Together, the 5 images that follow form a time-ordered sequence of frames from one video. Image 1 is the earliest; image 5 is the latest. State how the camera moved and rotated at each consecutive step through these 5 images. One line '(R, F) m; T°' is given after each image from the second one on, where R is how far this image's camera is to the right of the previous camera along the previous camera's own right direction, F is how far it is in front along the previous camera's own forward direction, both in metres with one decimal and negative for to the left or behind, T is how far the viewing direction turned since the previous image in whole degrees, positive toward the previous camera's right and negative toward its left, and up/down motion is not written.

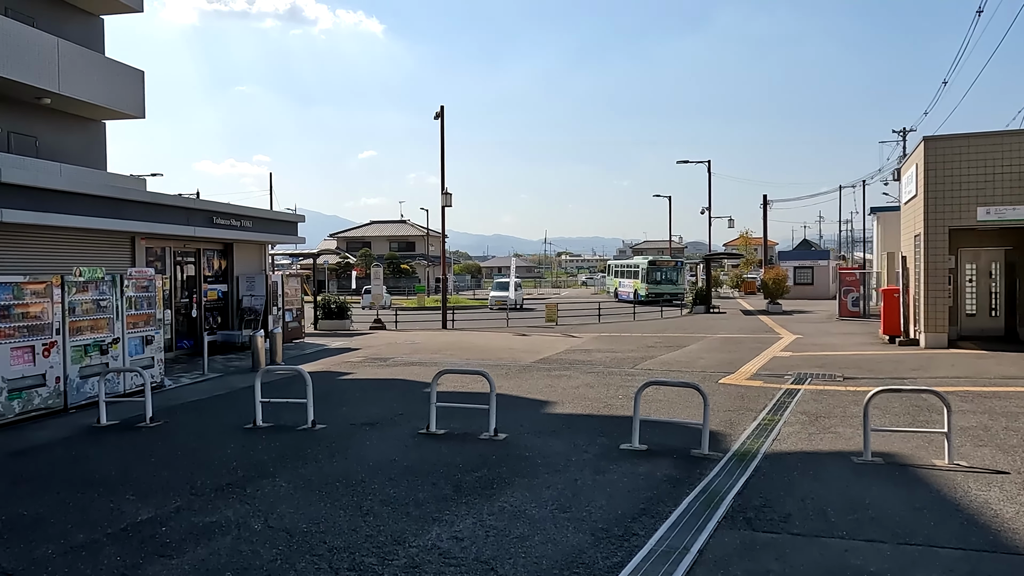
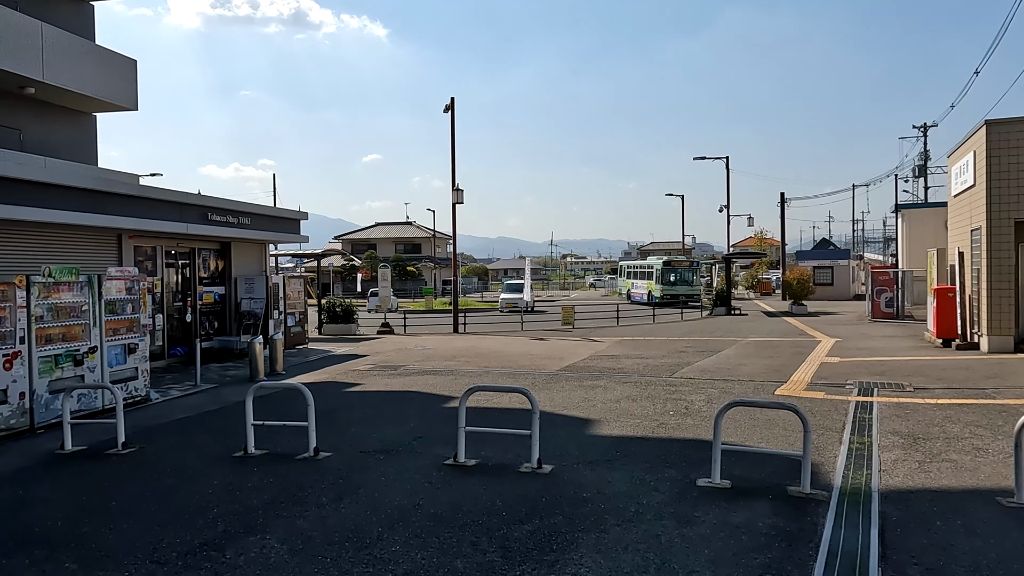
(-0.4, +1.3) m; 0°
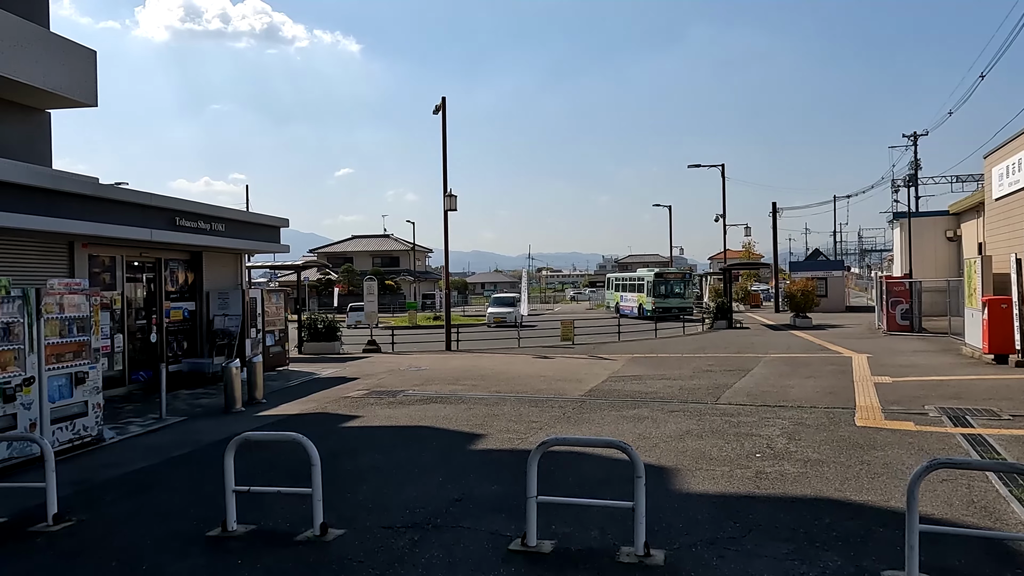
(-0.7, +1.6) m; +2°
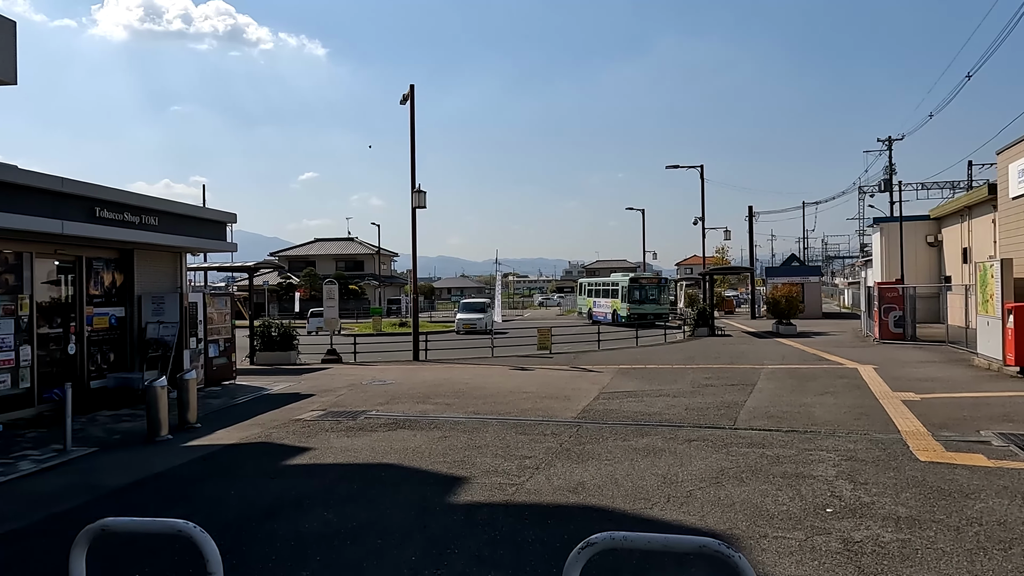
(-0.2, +1.7) m; +3°
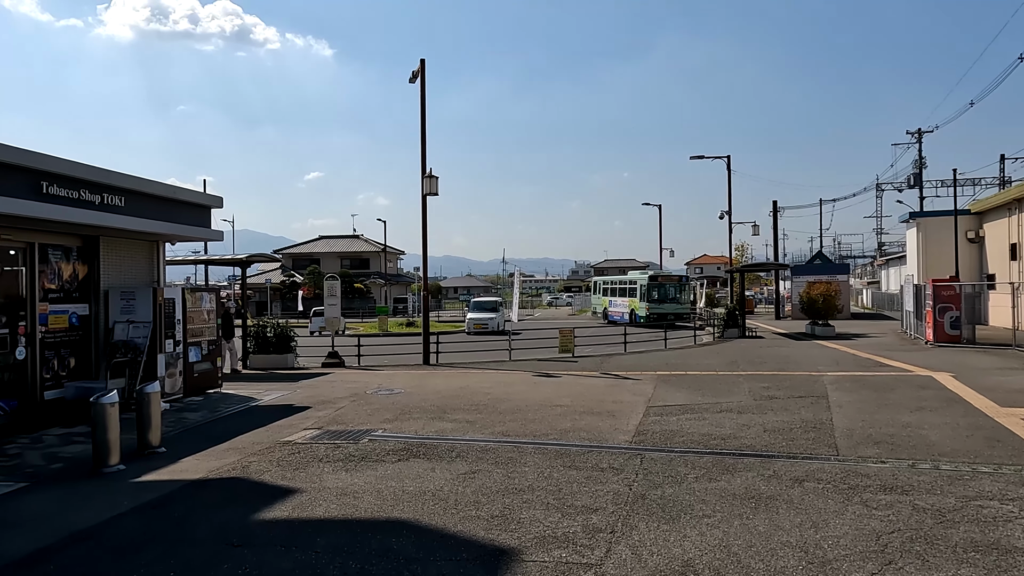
(-0.4, +1.9) m; 0°
